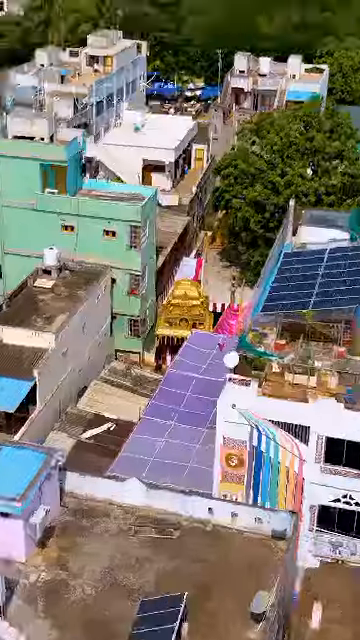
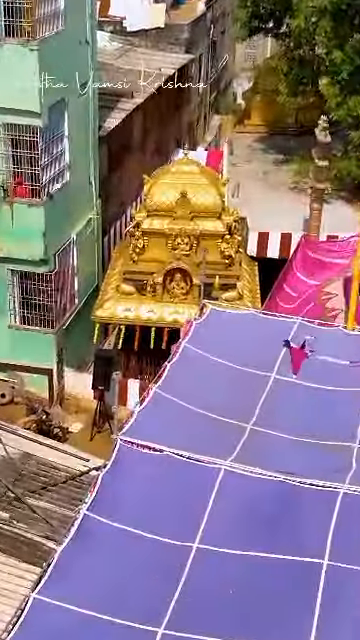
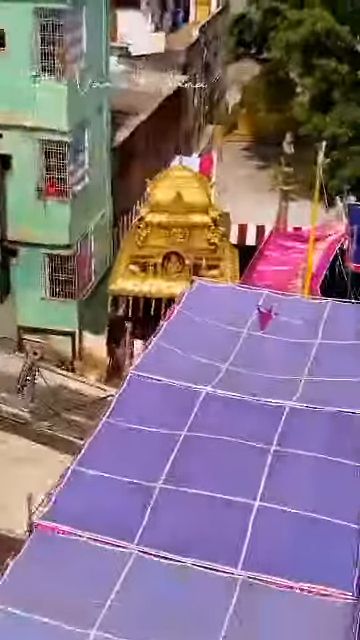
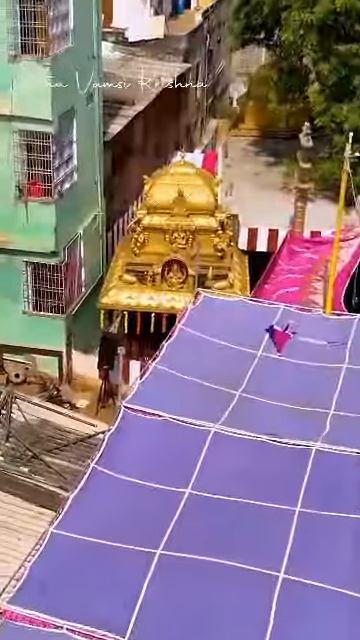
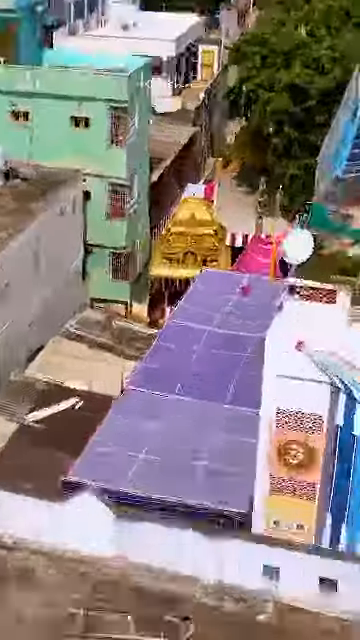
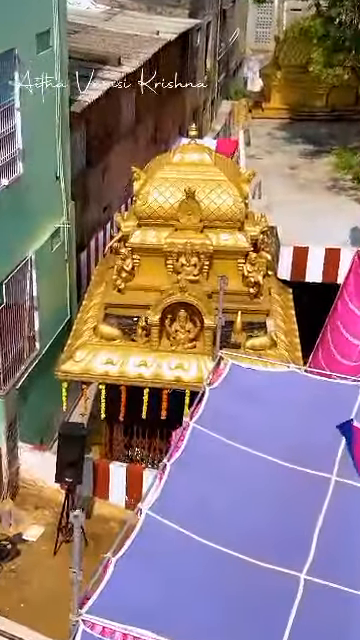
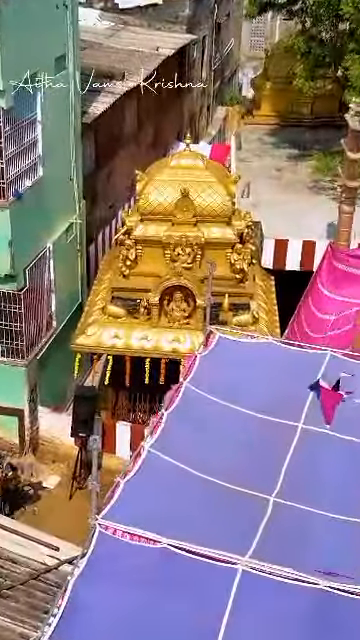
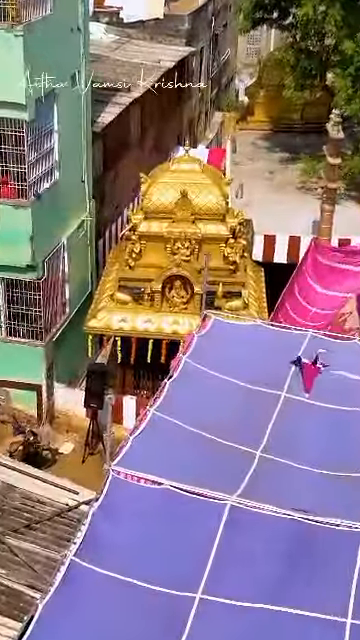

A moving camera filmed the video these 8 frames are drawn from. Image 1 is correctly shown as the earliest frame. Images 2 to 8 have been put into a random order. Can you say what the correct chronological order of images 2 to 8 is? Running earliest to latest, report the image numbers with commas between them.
5, 3, 4, 2, 8, 7, 6
